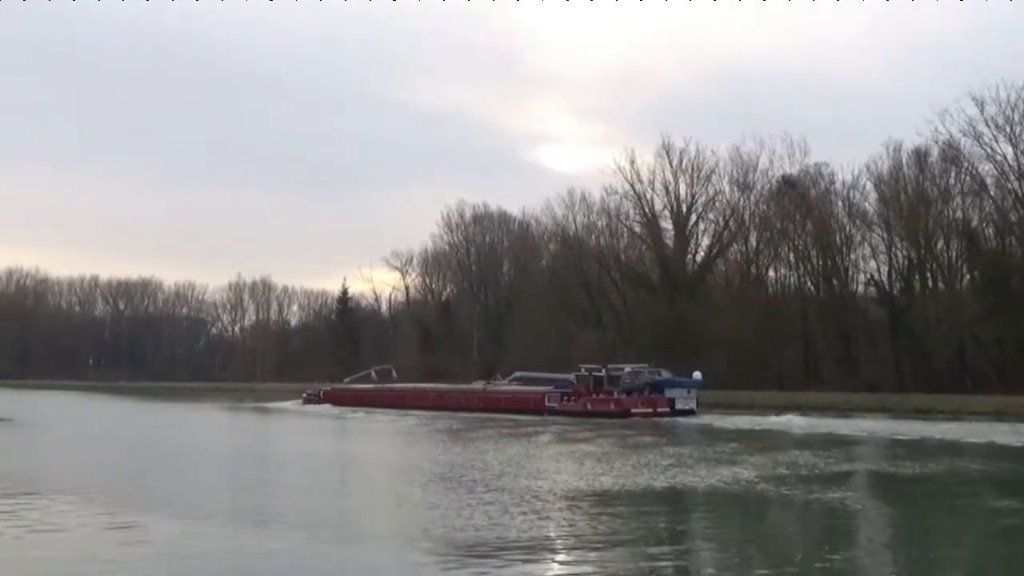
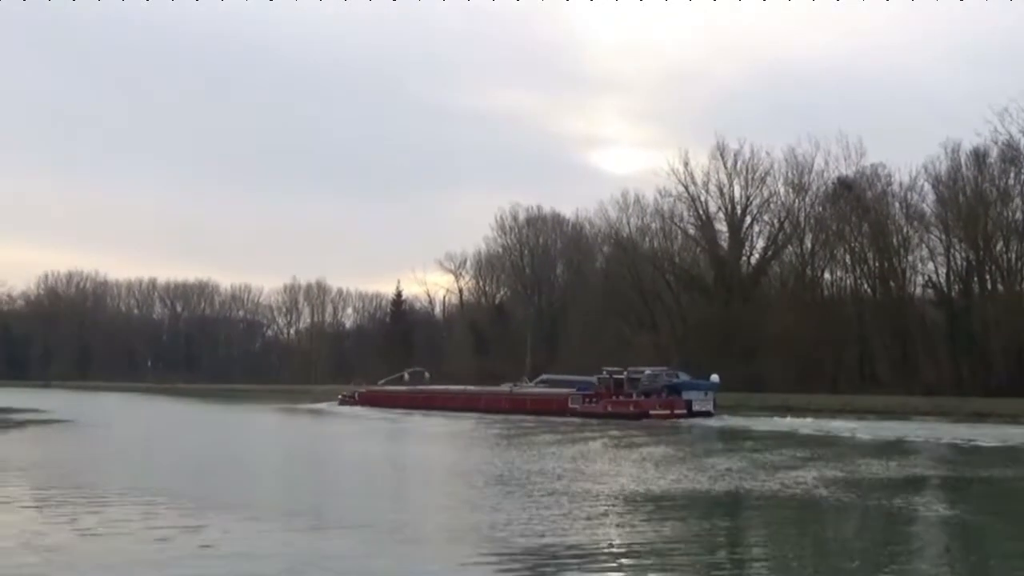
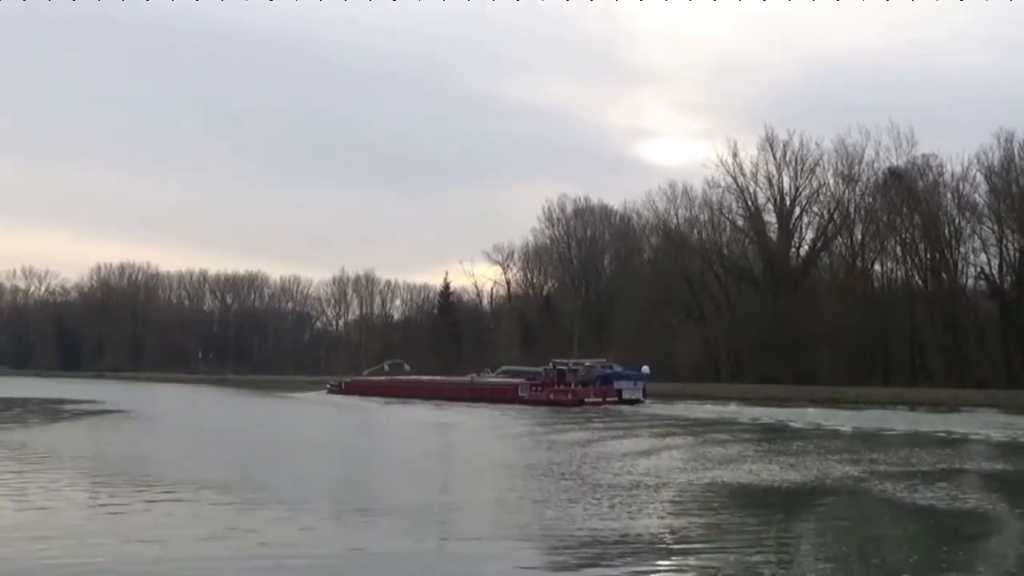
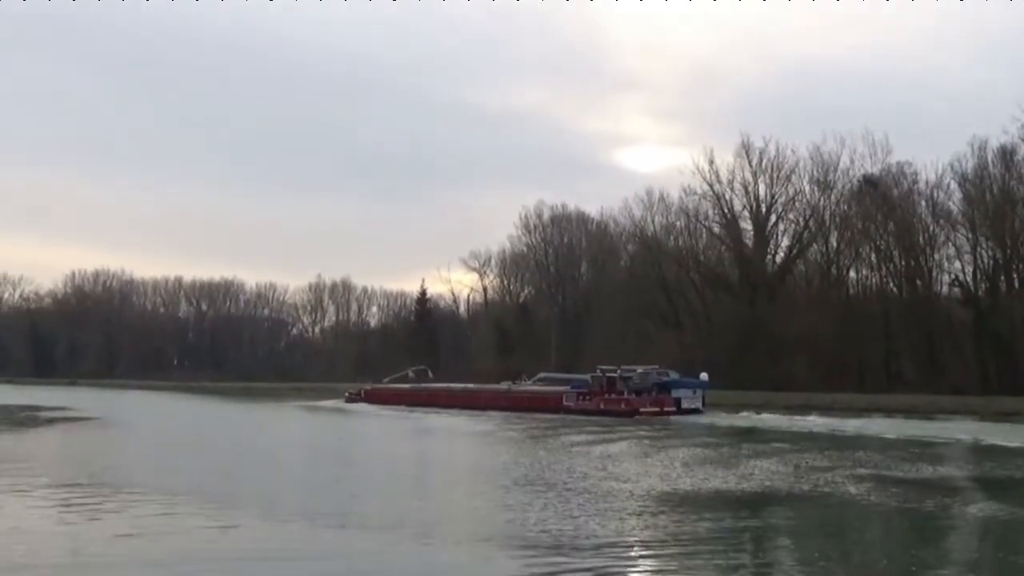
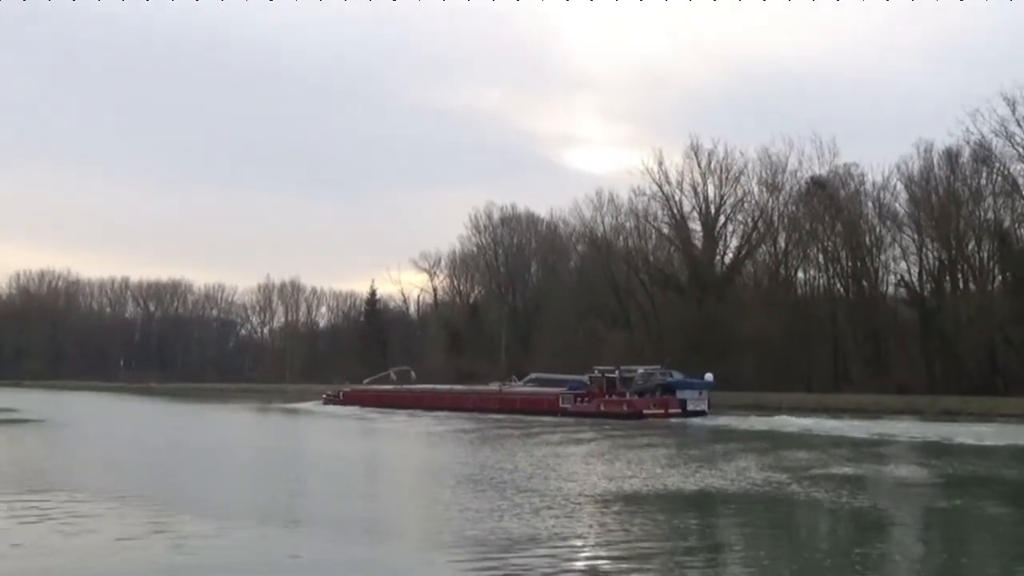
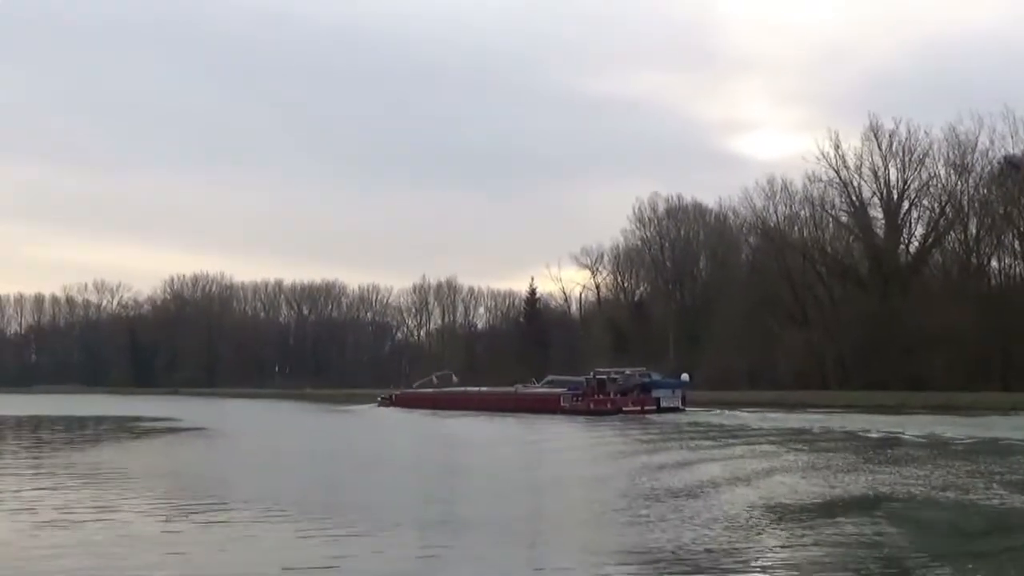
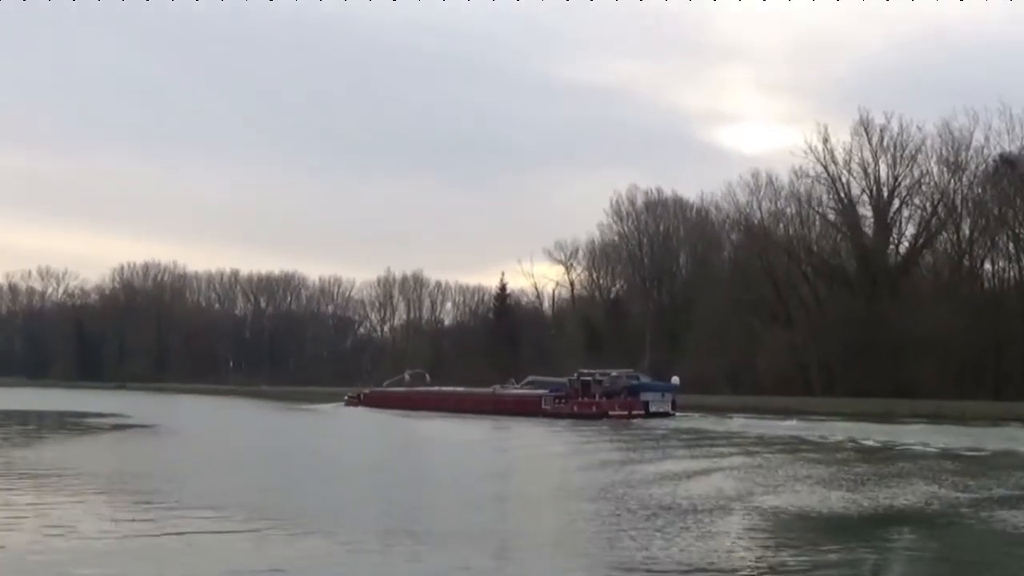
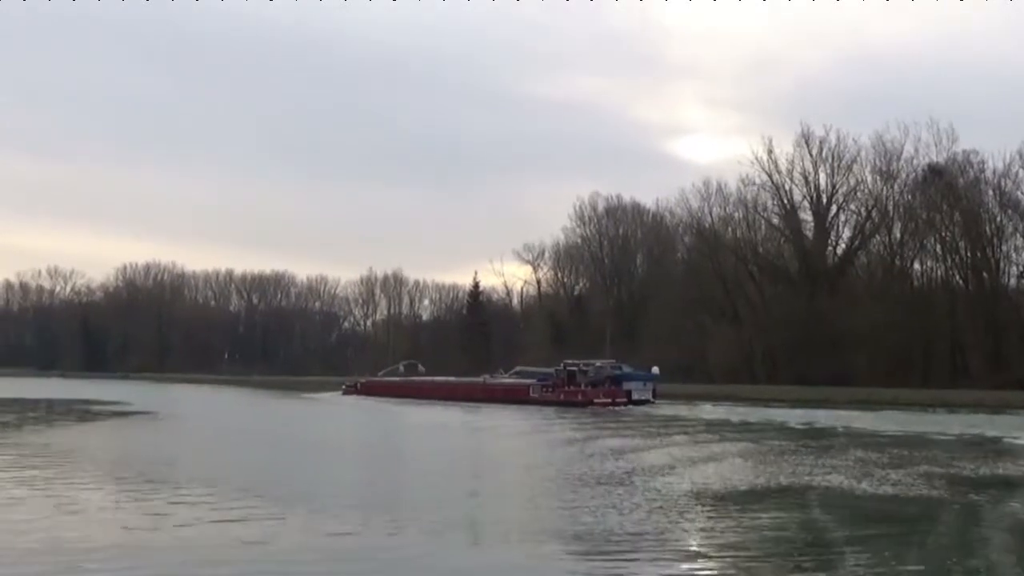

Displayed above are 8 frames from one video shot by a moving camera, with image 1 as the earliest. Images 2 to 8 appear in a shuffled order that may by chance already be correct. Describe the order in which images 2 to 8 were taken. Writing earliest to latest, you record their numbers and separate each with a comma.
5, 2, 4, 3, 8, 7, 6
